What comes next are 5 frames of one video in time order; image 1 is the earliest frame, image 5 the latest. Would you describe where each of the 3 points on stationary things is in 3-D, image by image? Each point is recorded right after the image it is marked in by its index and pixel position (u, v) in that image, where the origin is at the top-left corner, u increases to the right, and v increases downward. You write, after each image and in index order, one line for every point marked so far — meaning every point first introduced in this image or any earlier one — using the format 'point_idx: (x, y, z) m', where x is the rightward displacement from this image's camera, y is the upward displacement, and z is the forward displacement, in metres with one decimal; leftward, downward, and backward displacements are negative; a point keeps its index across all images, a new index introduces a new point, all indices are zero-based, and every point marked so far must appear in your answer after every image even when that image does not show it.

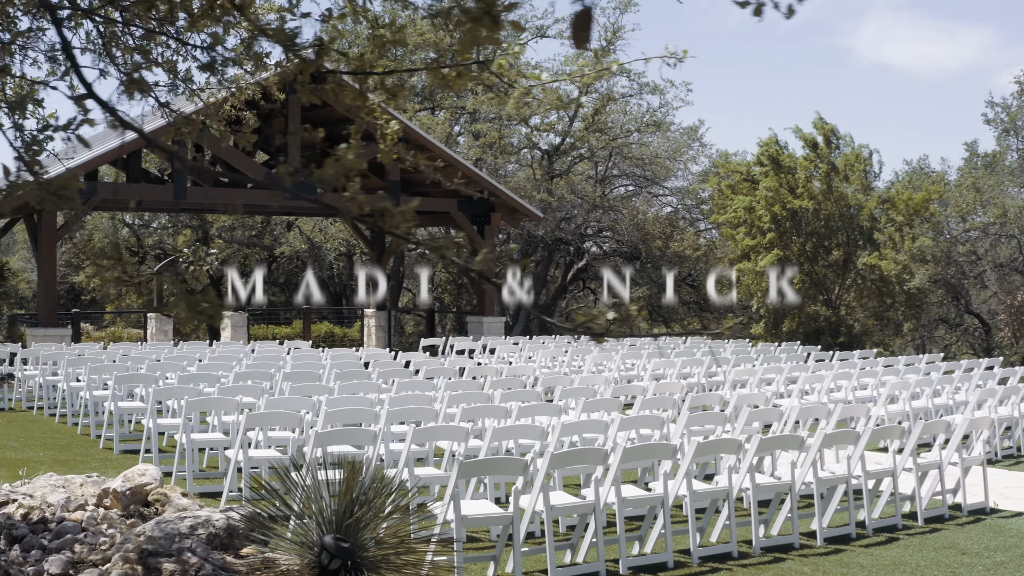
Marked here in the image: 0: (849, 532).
0: (+1.7, -1.2, +4.9) m
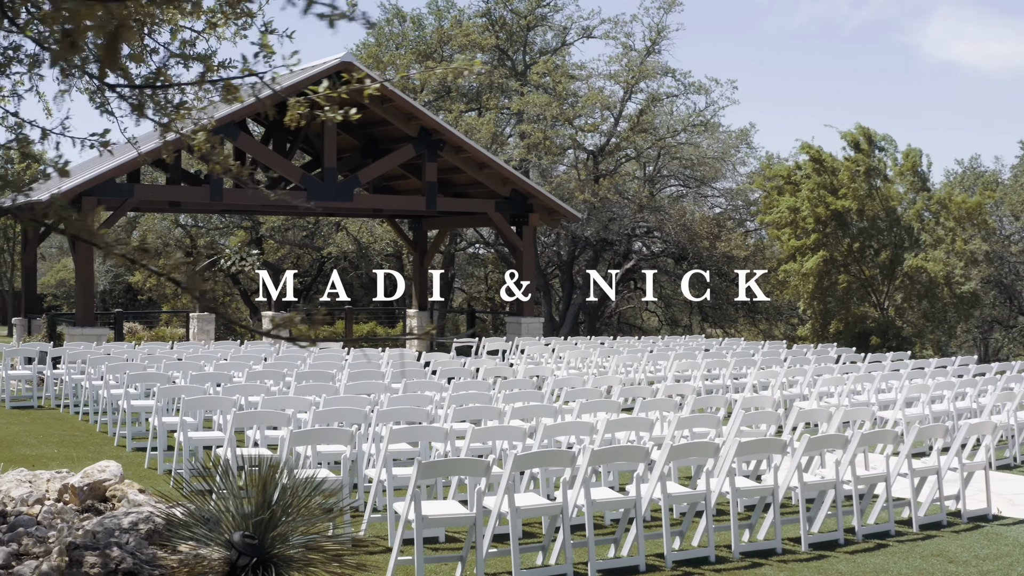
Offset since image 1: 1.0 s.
0: (+1.6, -1.2, +4.8) m
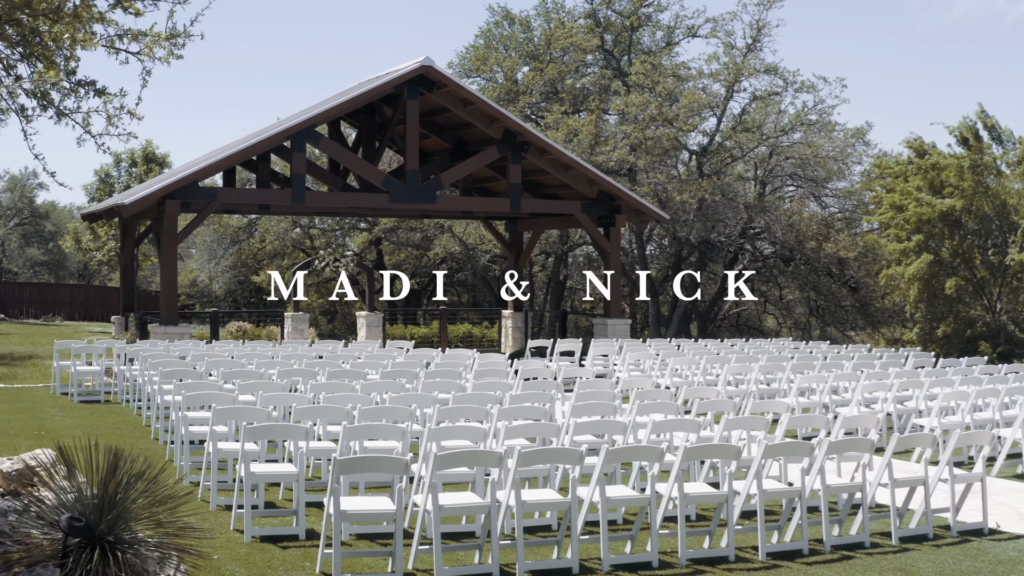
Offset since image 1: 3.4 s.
0: (+1.4, -1.2, +4.6) m
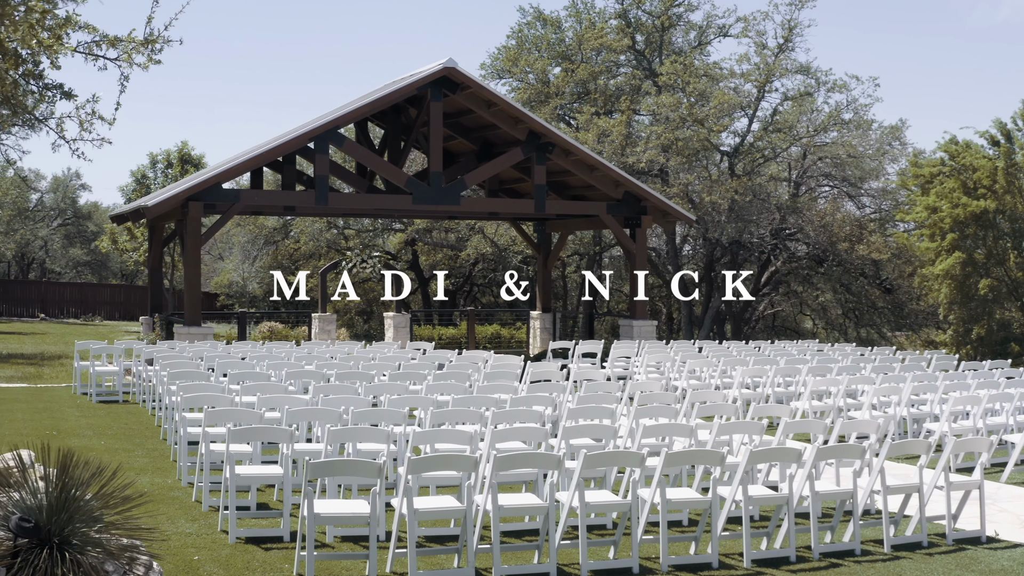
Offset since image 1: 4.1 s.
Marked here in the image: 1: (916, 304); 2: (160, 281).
0: (+1.3, -1.3, +4.6) m
1: (+7.9, -0.4, +19.2) m
2: (-6.4, +0.1, +17.4) m
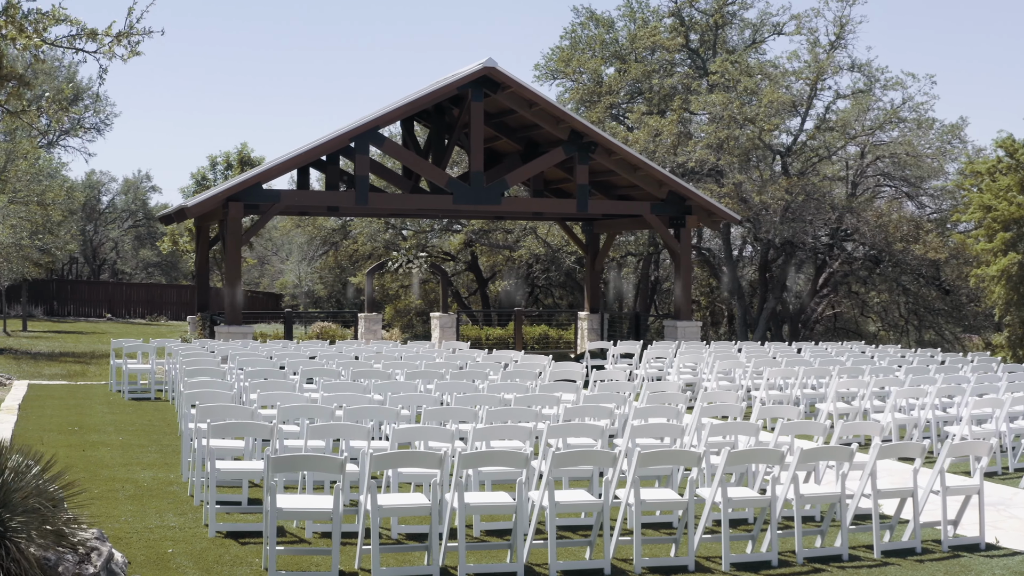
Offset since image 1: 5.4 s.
0: (+1.2, -1.3, +4.4) m
1: (+8.5, -0.4, +18.7) m
2: (-5.8, +0.1, +17.7) m
